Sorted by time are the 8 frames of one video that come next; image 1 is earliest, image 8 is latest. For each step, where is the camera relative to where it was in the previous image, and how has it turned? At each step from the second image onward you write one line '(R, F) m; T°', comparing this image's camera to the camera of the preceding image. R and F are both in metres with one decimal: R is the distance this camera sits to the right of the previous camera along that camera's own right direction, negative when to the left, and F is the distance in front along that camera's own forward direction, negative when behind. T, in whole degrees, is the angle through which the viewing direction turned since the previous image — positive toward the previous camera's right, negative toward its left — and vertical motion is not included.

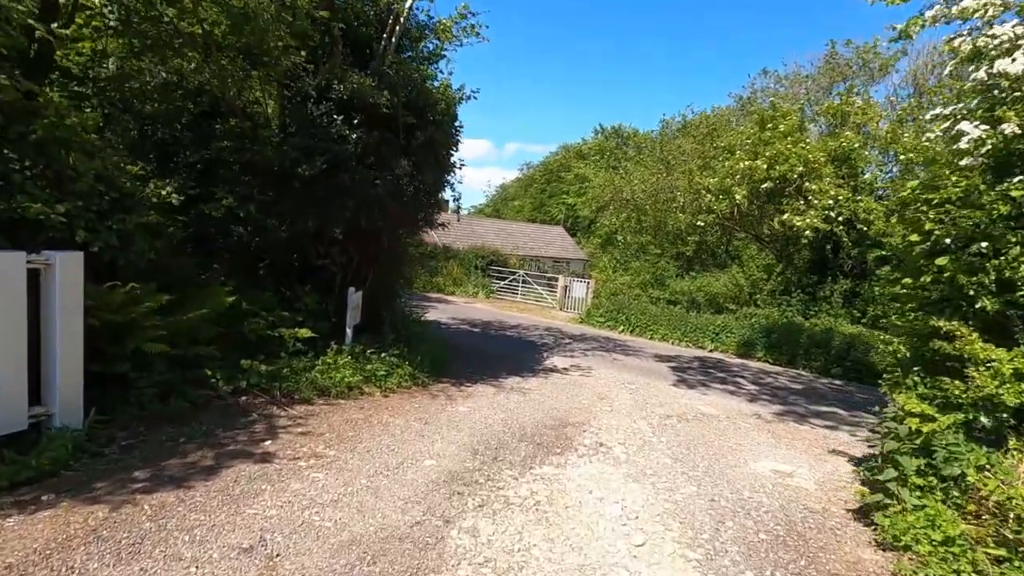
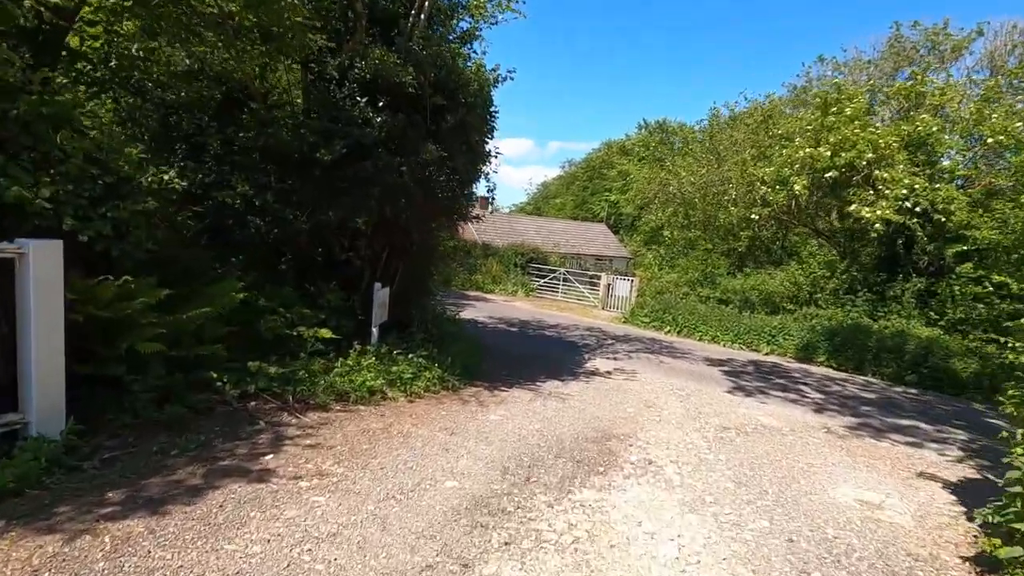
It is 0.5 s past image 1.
(0.0, +0.7) m; -4°
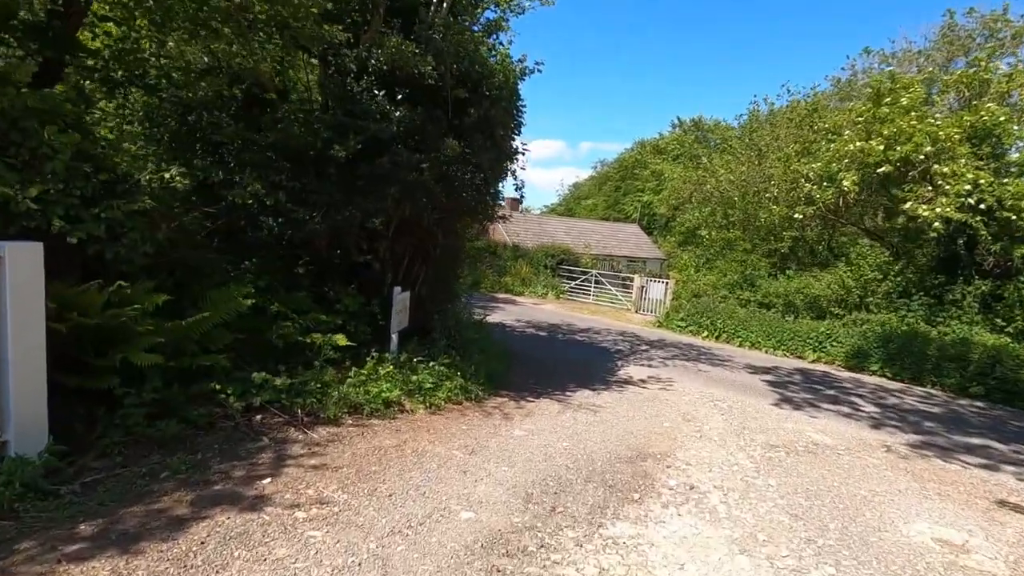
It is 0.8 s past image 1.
(+0.1, +0.4) m; -3°
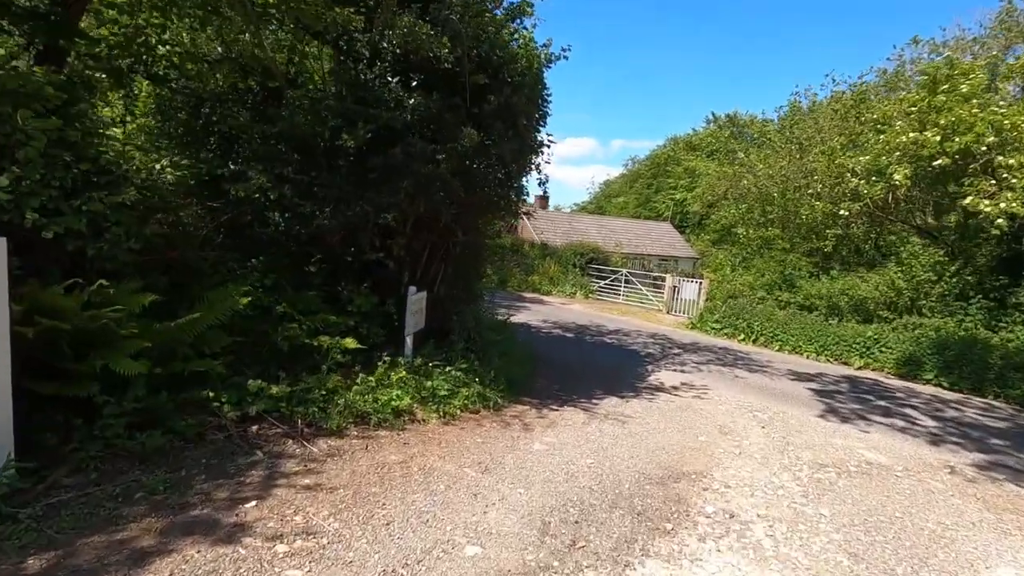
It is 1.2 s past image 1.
(+0.1, +0.5) m; -3°
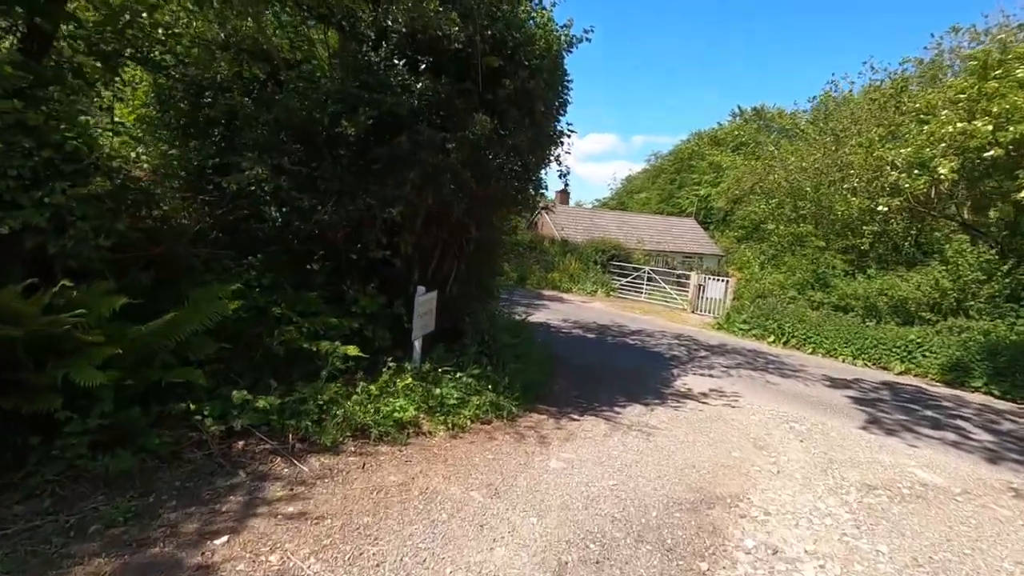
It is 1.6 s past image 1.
(0.0, +0.5) m; -2°
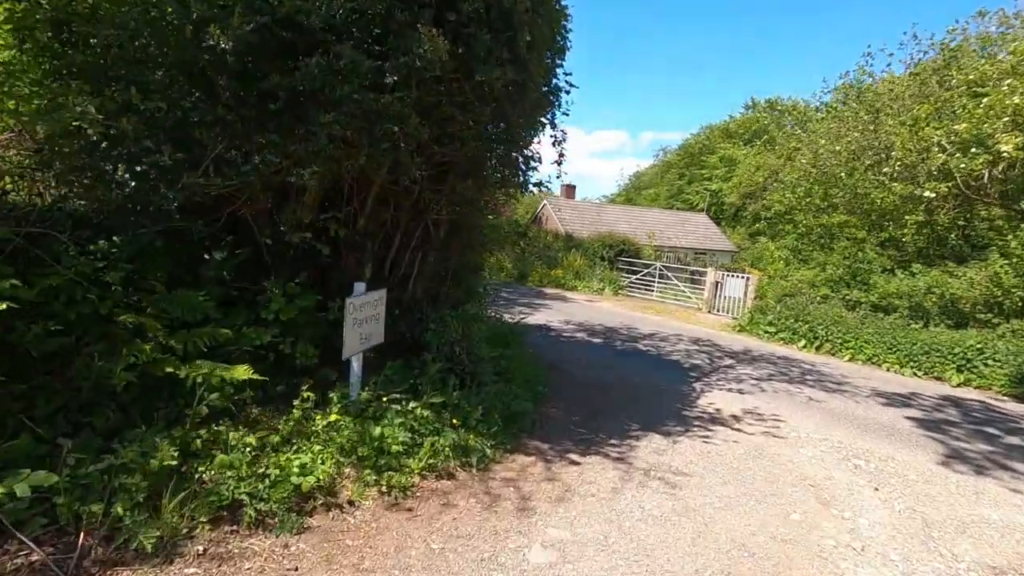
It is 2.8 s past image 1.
(+0.3, +1.6) m; -1°
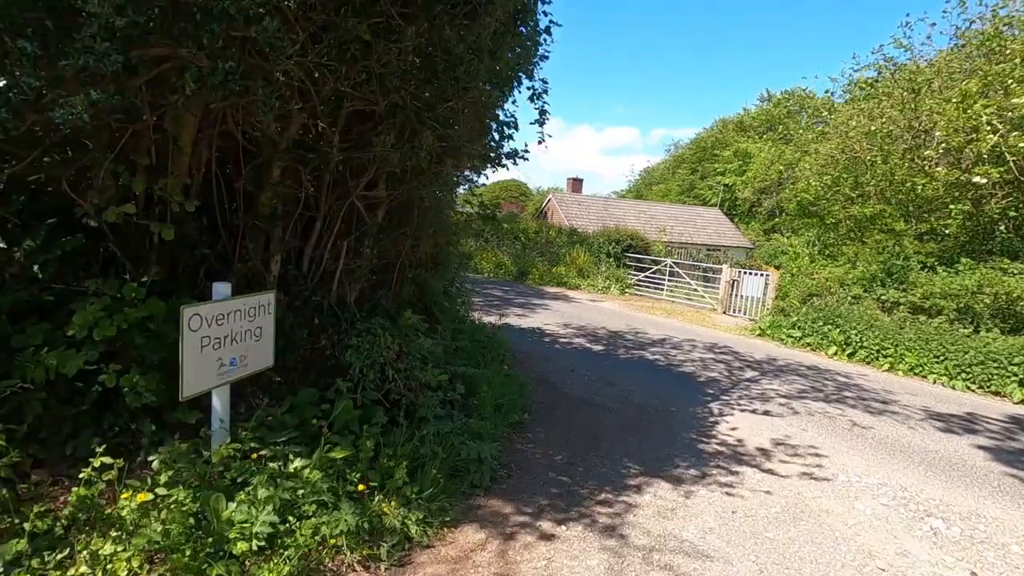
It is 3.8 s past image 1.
(+0.4, +1.4) m; -1°
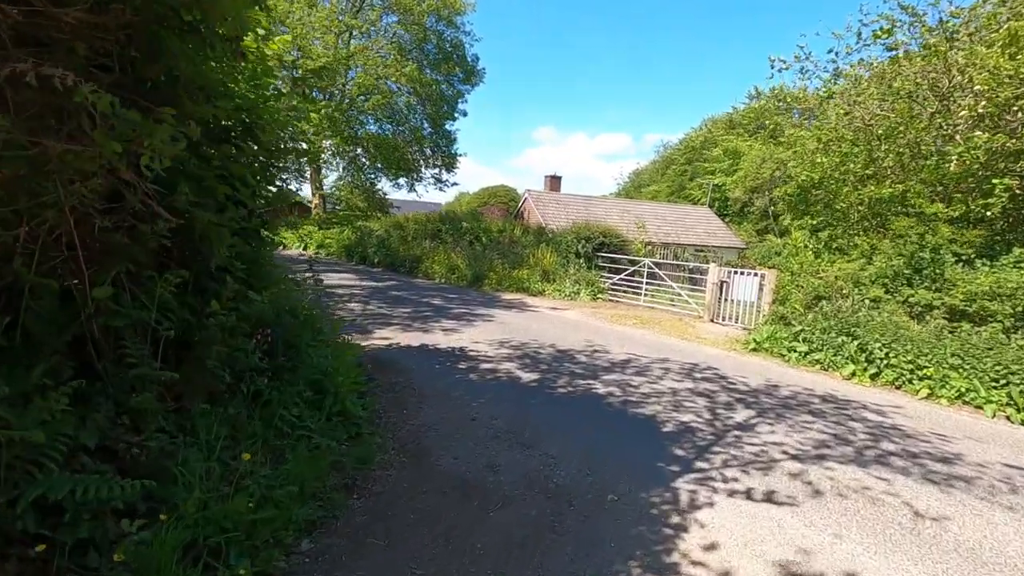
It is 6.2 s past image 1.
(+1.2, +2.7) m; +1°
